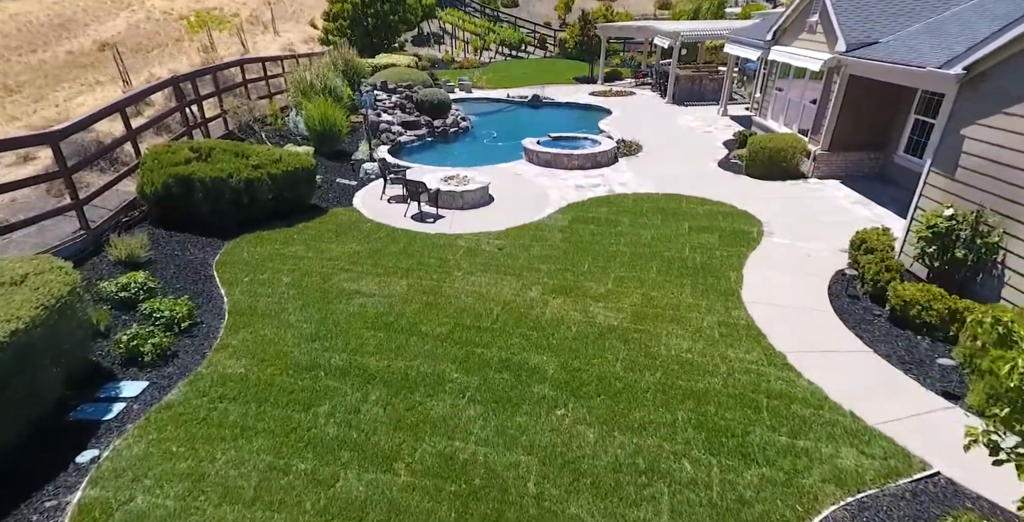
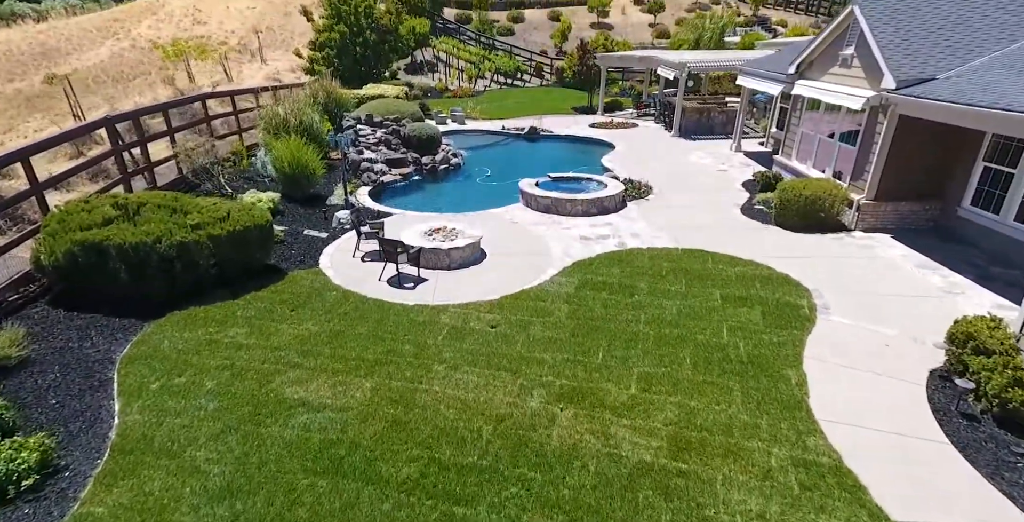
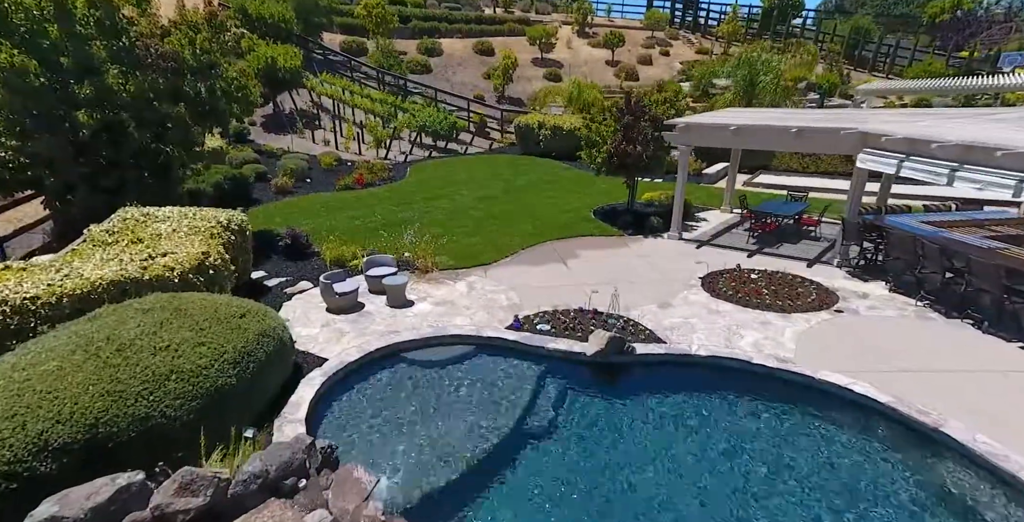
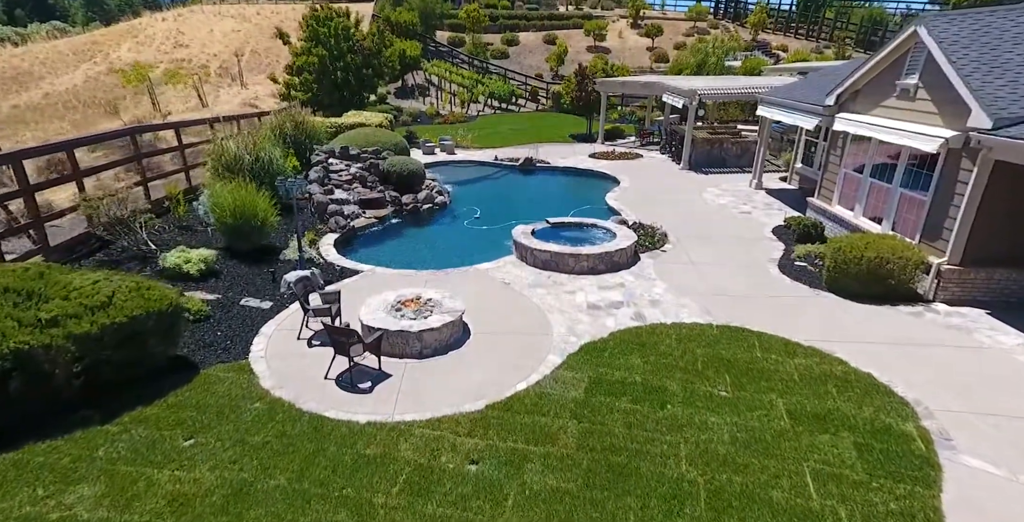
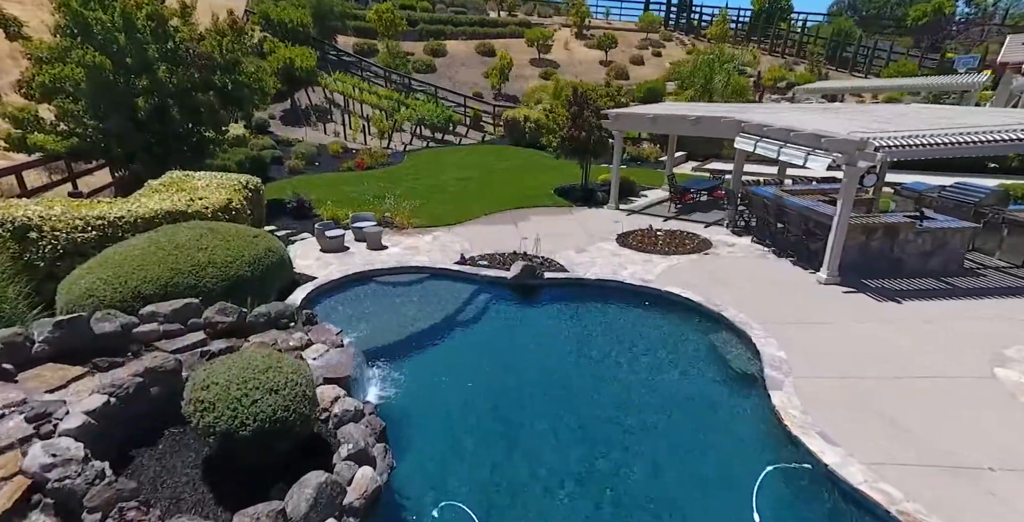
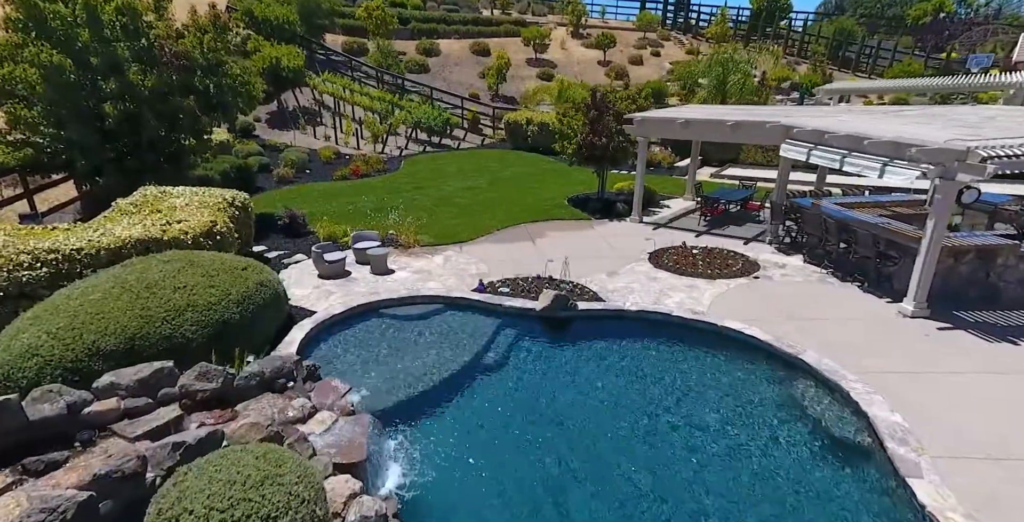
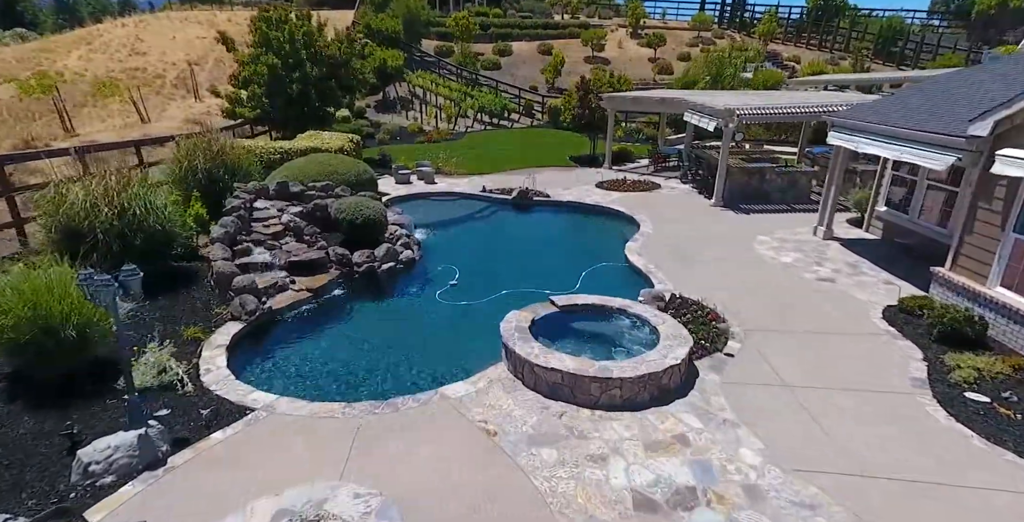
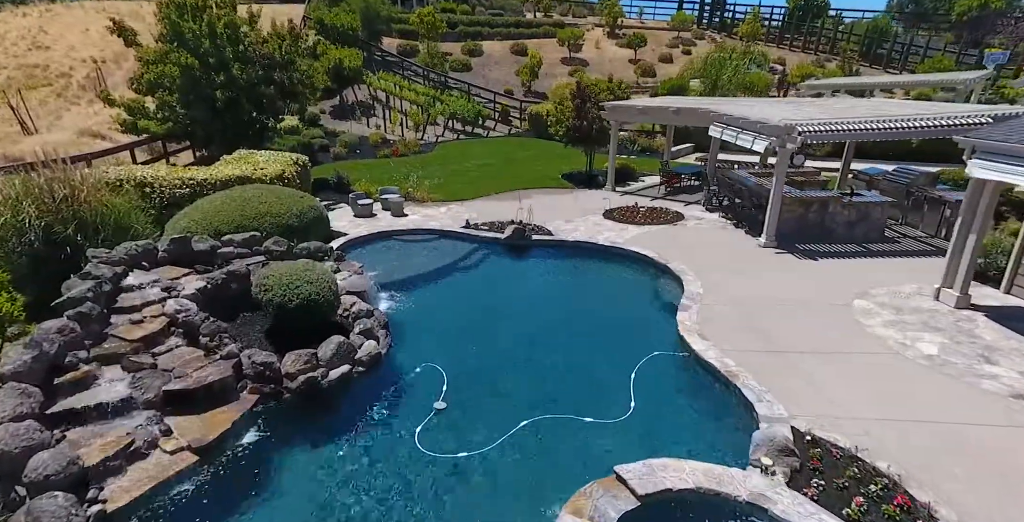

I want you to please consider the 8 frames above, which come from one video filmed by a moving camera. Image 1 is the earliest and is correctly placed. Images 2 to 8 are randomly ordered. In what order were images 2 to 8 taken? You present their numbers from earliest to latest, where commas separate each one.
2, 4, 7, 8, 5, 6, 3
